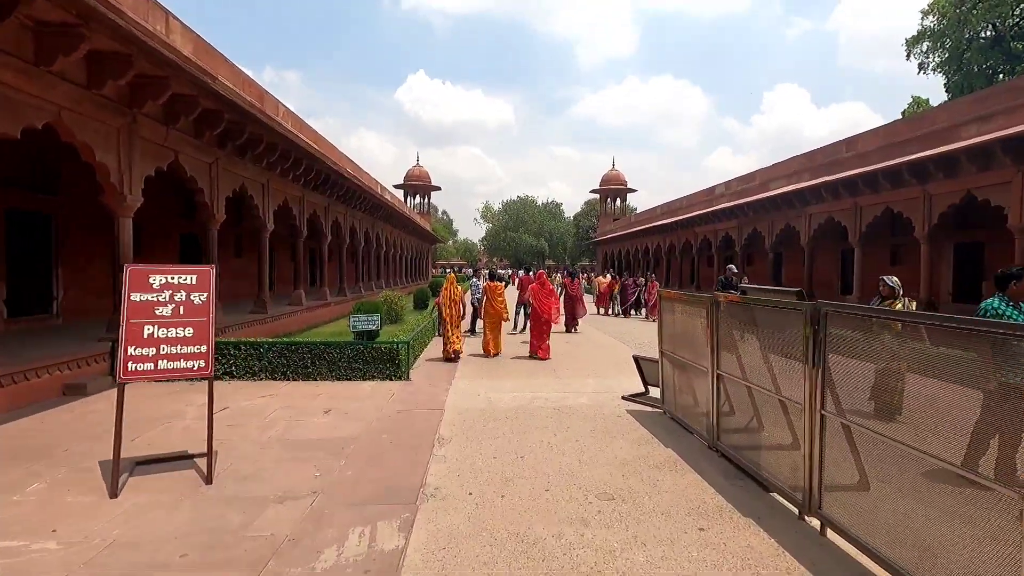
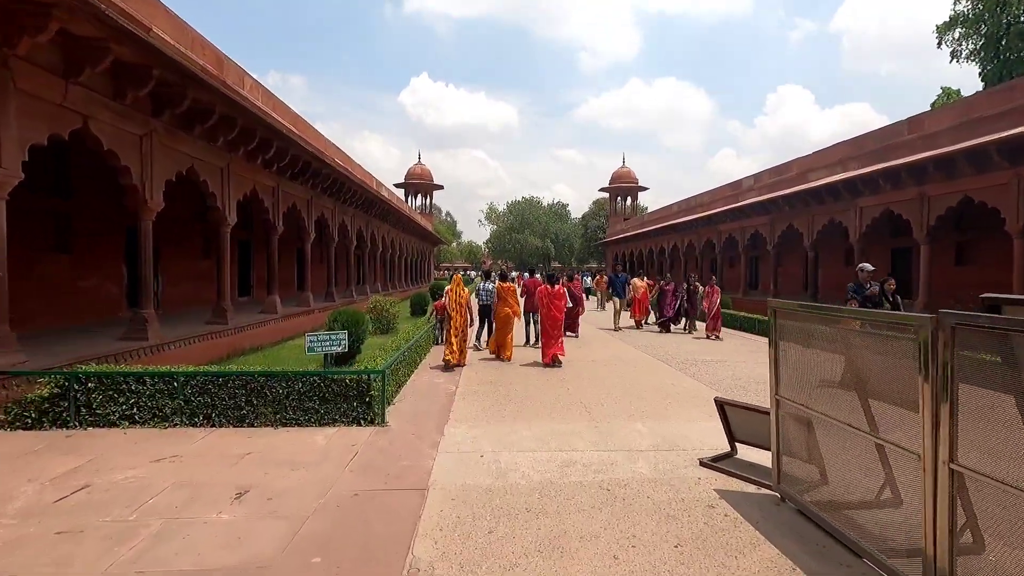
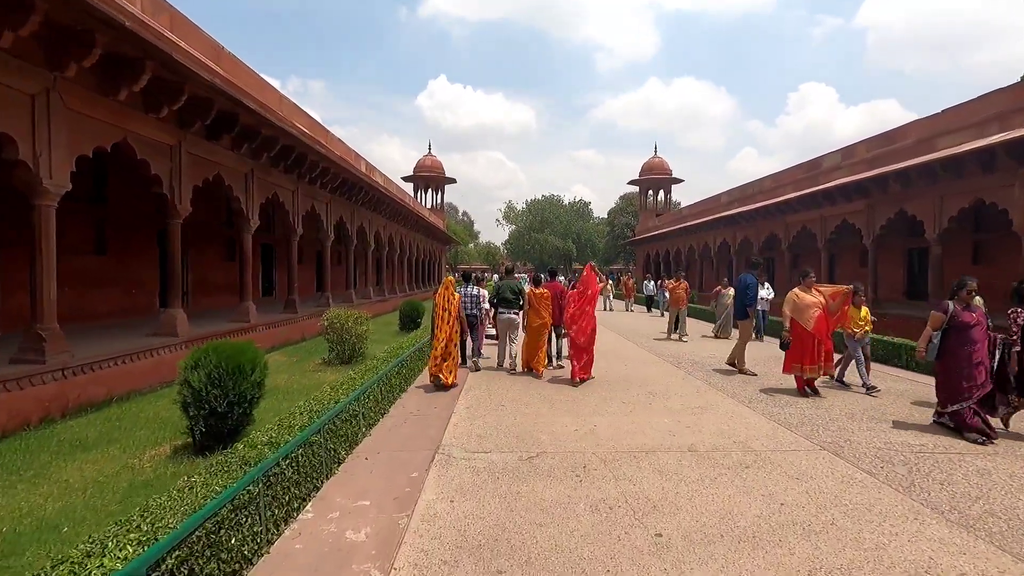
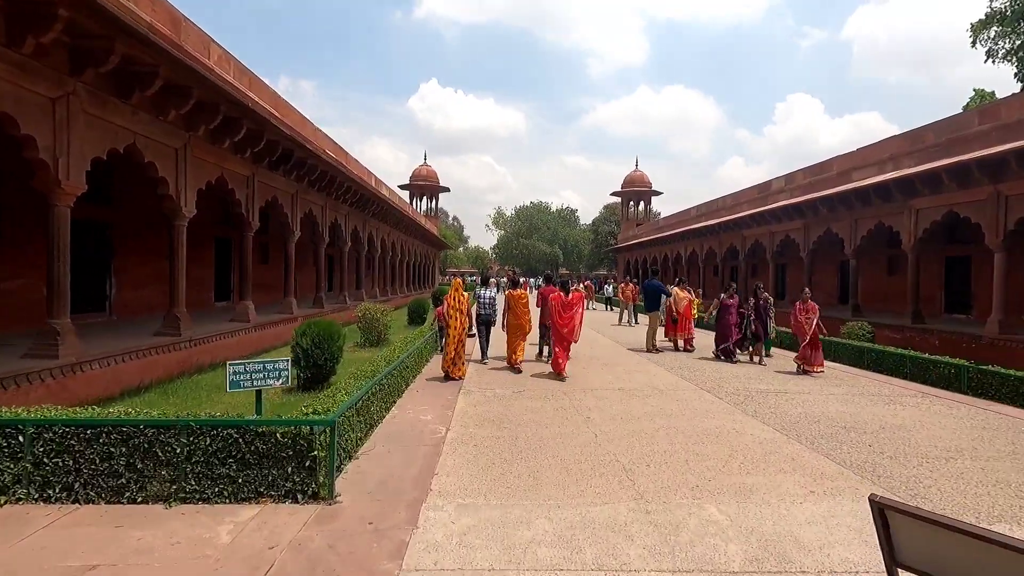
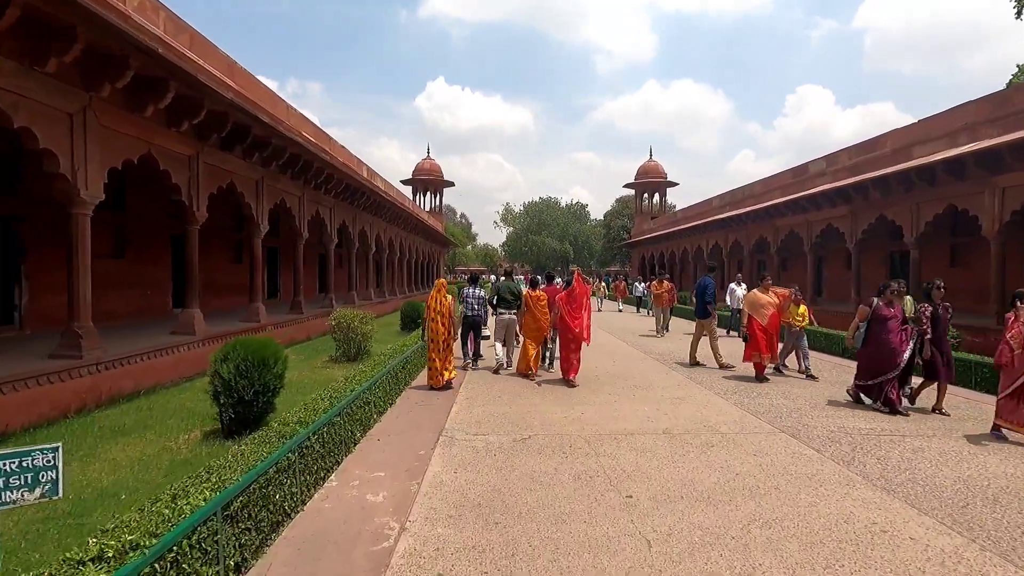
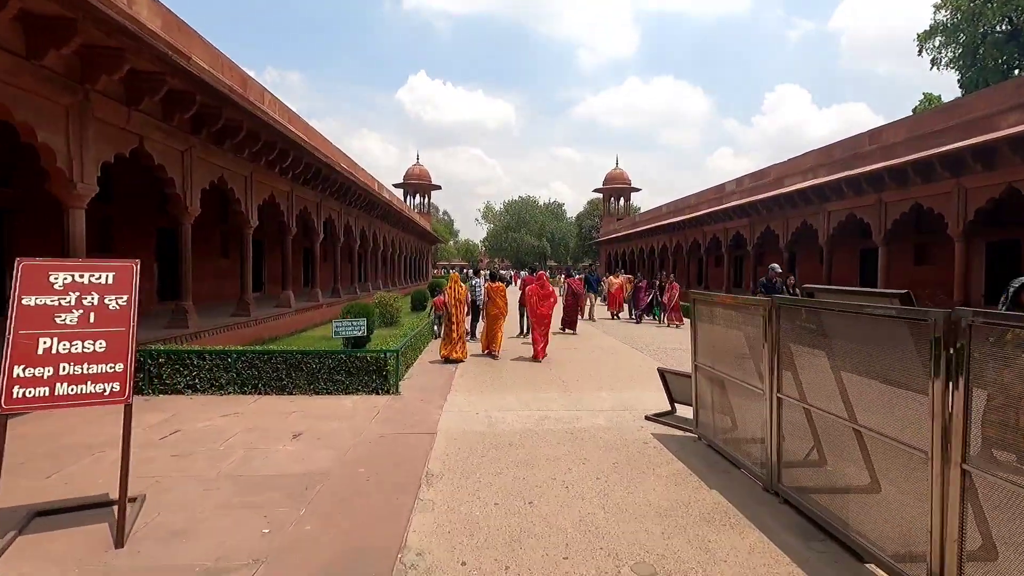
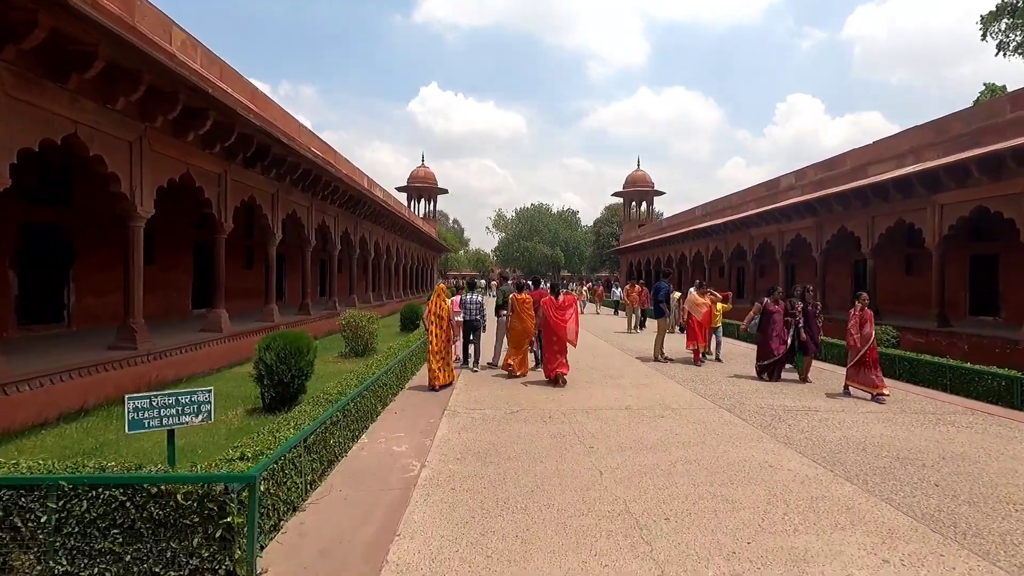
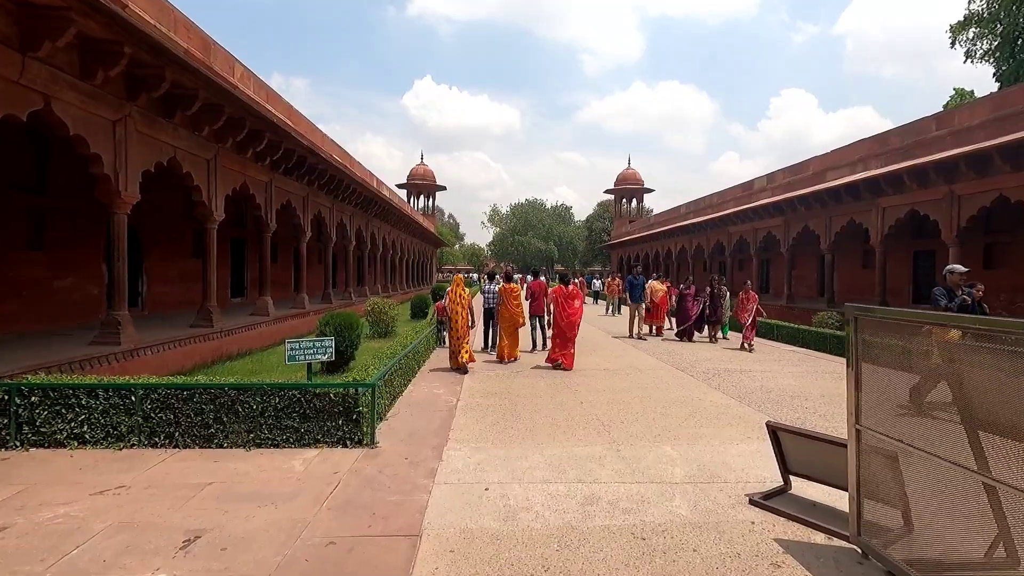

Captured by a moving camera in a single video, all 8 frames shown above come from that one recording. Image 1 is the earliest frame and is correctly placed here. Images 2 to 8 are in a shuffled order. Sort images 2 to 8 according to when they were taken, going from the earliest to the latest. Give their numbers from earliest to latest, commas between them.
6, 2, 8, 4, 7, 5, 3
